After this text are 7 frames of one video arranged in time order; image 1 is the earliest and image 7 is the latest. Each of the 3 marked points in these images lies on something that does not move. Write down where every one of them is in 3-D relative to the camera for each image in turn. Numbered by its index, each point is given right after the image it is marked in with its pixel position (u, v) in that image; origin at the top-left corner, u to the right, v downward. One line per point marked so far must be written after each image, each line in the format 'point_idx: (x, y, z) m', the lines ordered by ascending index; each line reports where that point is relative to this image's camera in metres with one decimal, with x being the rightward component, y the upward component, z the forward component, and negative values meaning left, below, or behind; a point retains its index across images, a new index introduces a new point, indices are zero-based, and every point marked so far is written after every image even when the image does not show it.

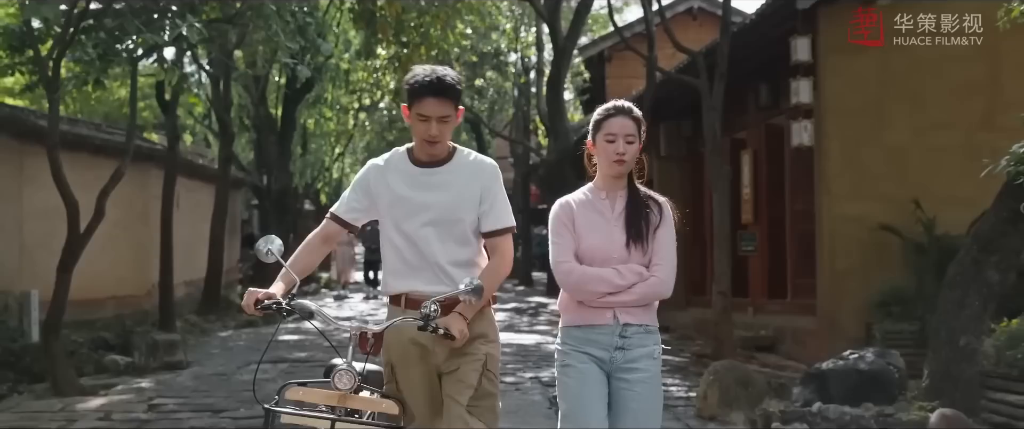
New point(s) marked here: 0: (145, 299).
0: (-5.1, -1.2, +15.3) m
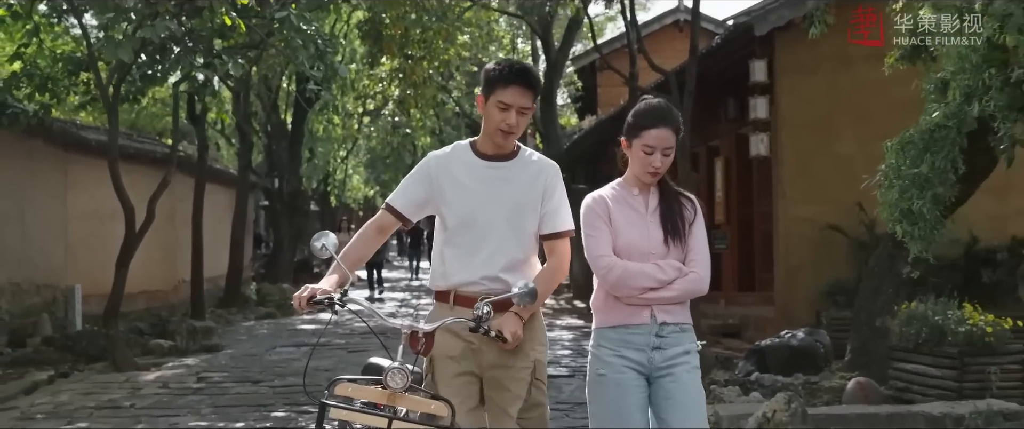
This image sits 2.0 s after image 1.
0: (-5.1, -1.2, +16.8) m
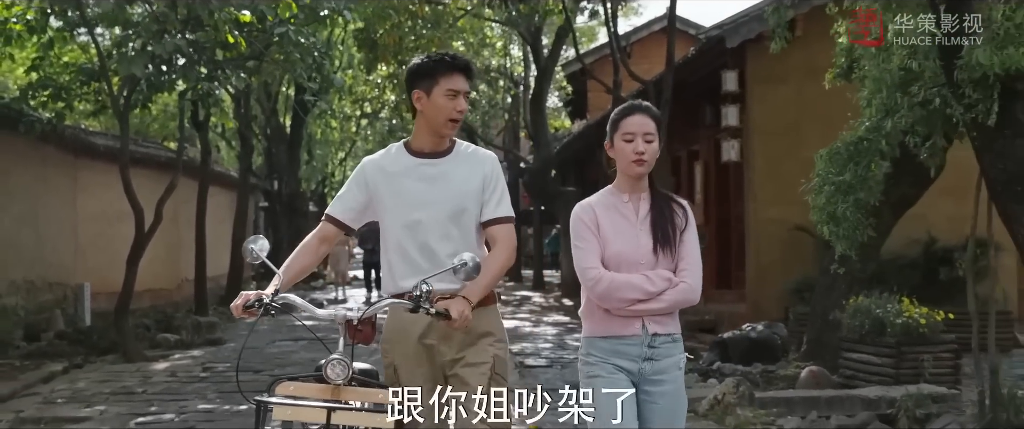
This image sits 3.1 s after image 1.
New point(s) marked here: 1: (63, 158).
0: (-5.3, -1.2, +17.5) m
1: (-5.8, +0.7, +14.3) m
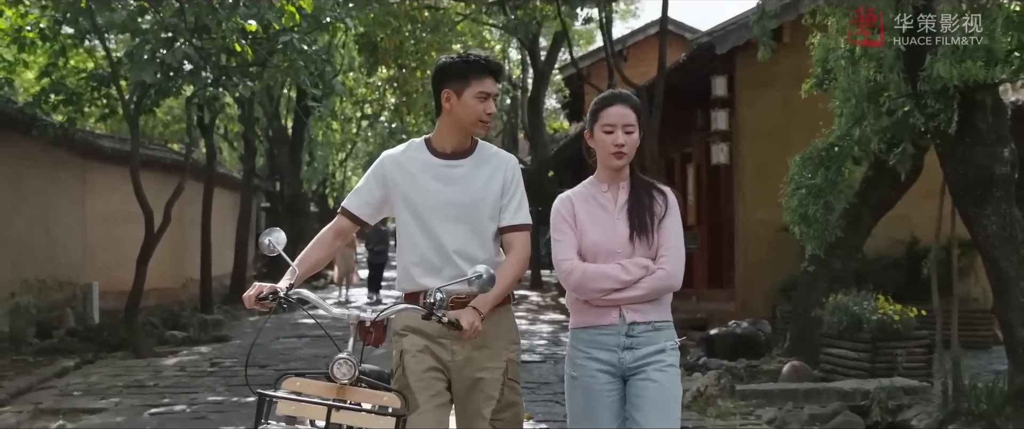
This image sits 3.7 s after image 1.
0: (-5.3, -1.2, +18.0) m
1: (-5.8, +0.7, +14.7) m
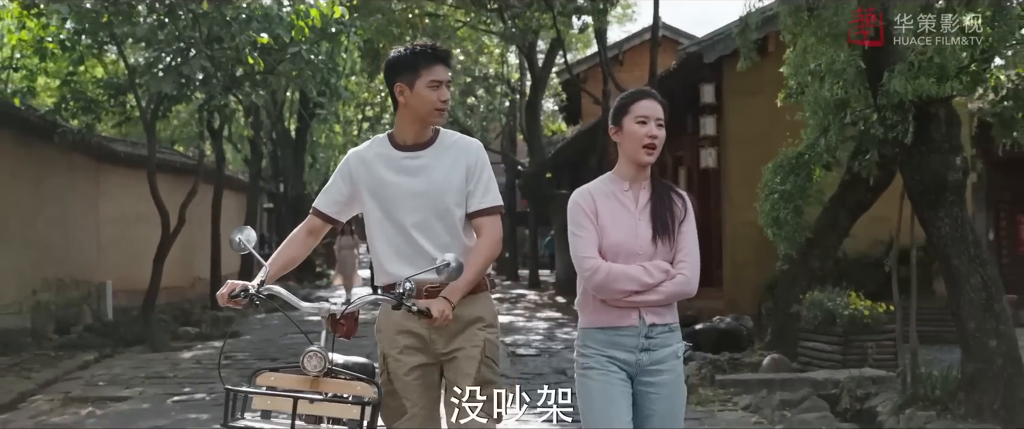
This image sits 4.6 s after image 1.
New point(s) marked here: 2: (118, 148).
0: (-5.4, -1.3, +18.6) m
1: (-5.9, +0.7, +15.3) m
2: (-5.6, +0.9, +15.9) m
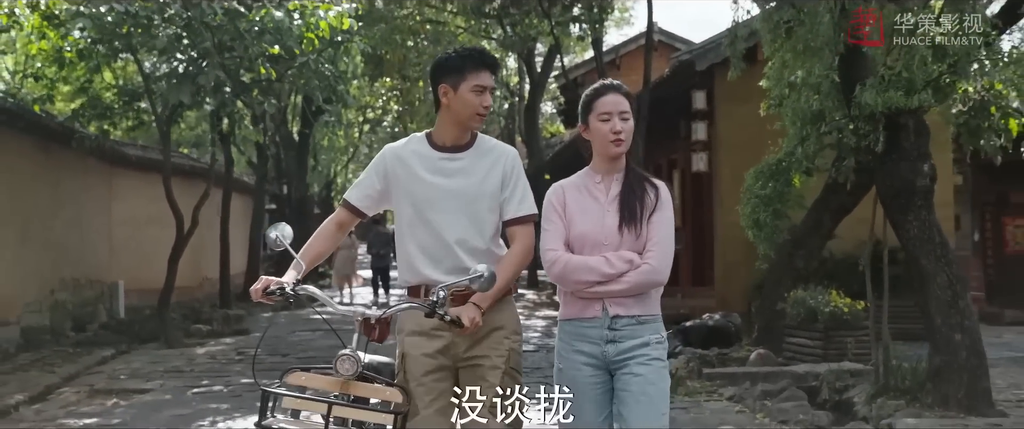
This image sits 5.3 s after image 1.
0: (-5.4, -1.3, +19.1) m
1: (-5.9, +0.7, +15.9) m
2: (-5.6, +0.9, +16.4) m
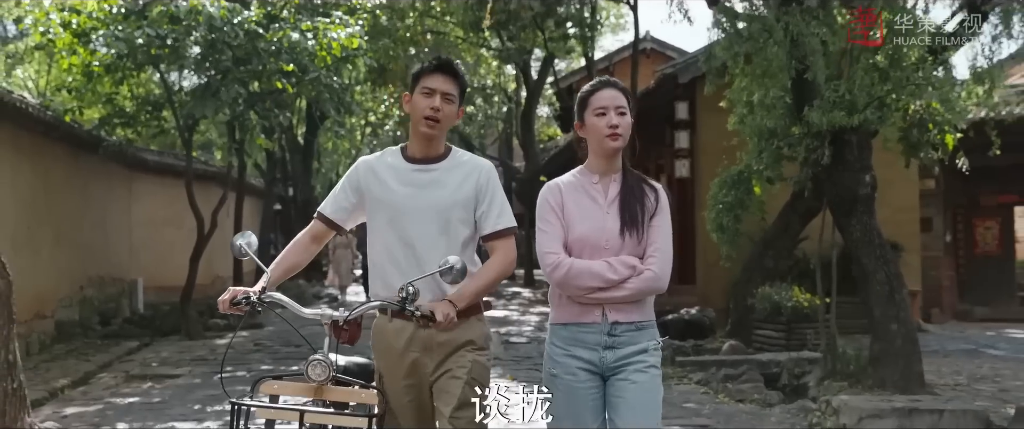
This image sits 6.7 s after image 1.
0: (-5.5, -1.3, +20.2) m
1: (-5.9, +0.6, +16.9) m
2: (-5.7, +0.9, +17.5) m
